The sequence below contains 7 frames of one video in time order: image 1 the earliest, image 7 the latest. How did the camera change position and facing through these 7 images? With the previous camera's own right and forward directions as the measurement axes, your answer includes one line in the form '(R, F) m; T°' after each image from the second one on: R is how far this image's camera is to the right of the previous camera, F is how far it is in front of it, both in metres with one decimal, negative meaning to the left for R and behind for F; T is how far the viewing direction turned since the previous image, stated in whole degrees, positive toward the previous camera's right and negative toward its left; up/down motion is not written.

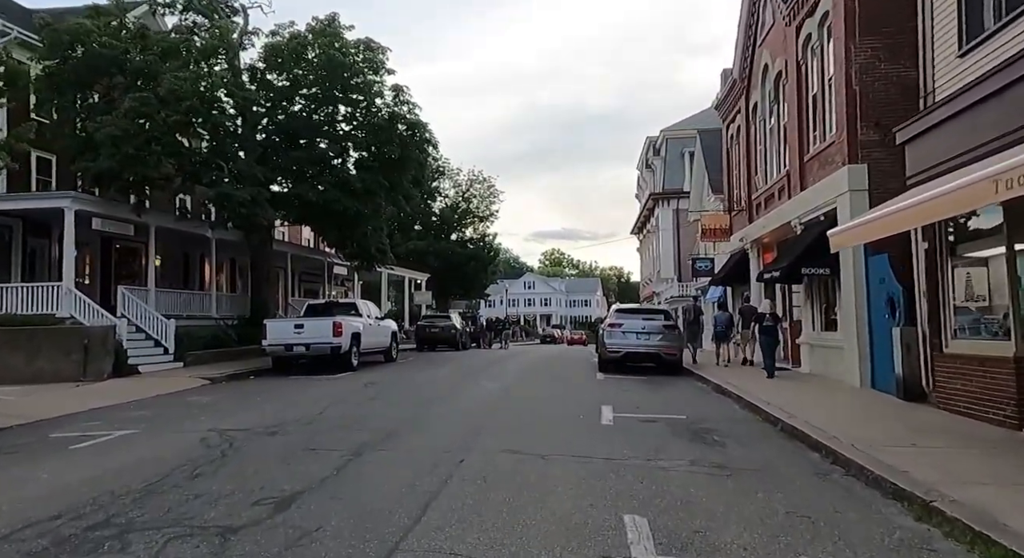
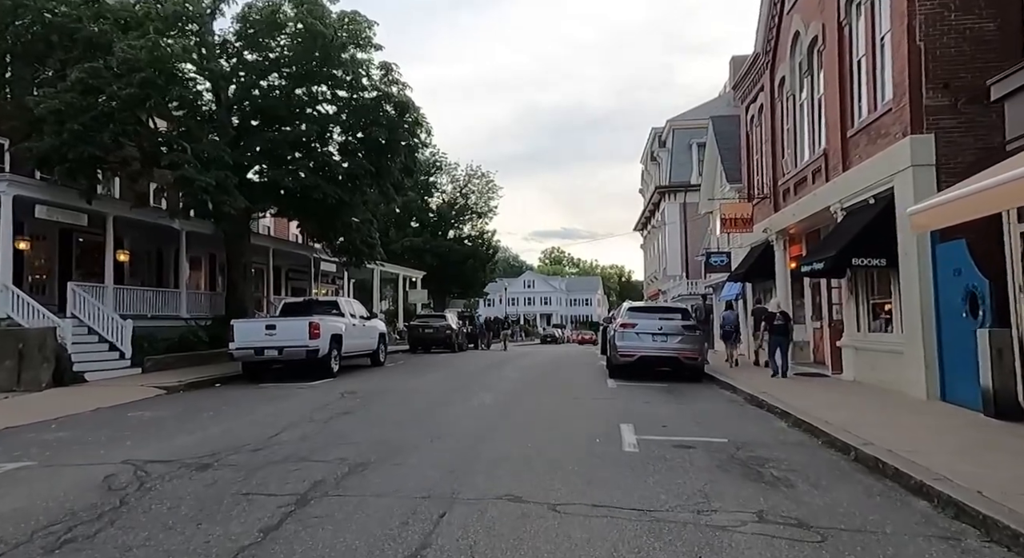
(0.0, +2.2) m; 0°
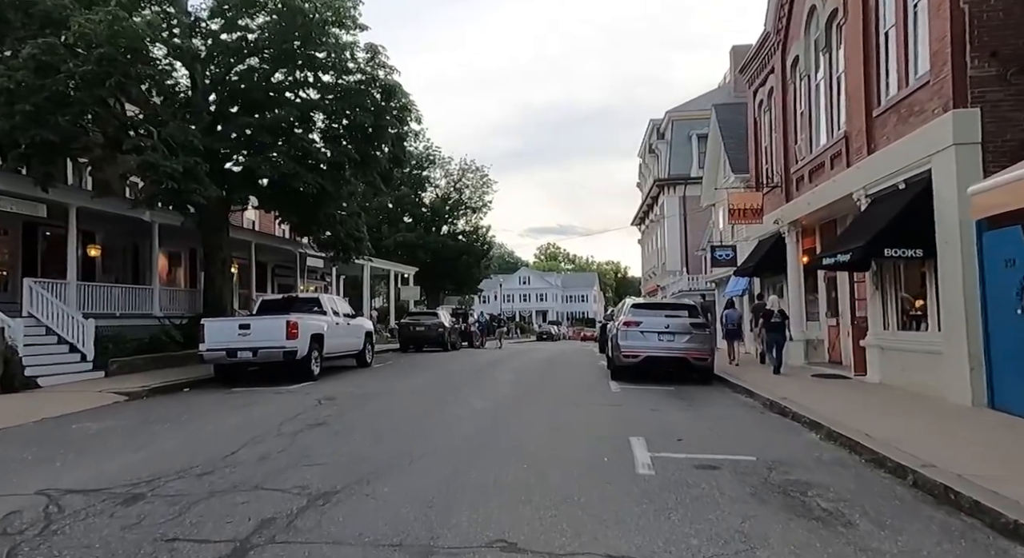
(0.0, +1.3) m; 0°
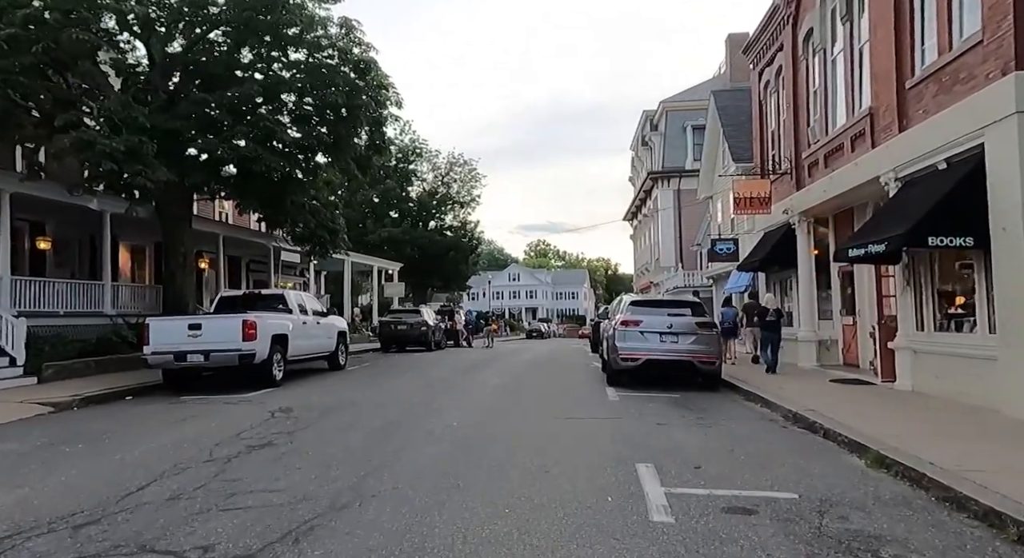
(+0.1, +1.7) m; +1°
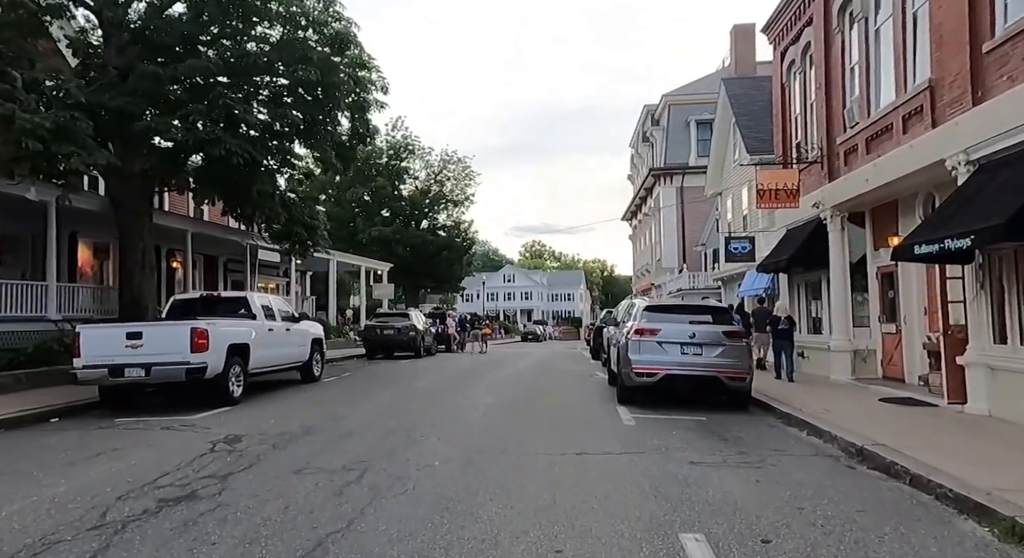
(0.0, +2.1) m; 0°
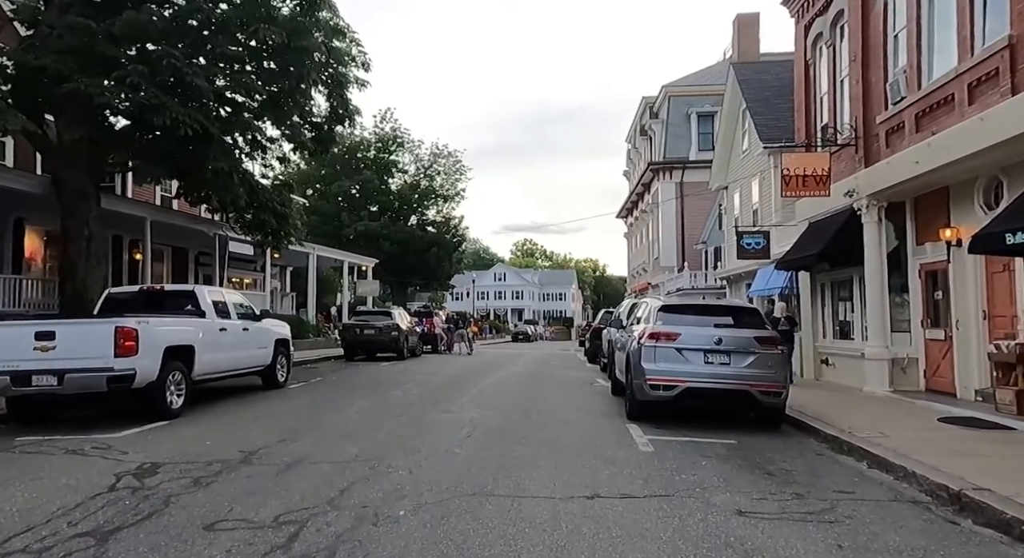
(0.0, +2.0) m; +1°
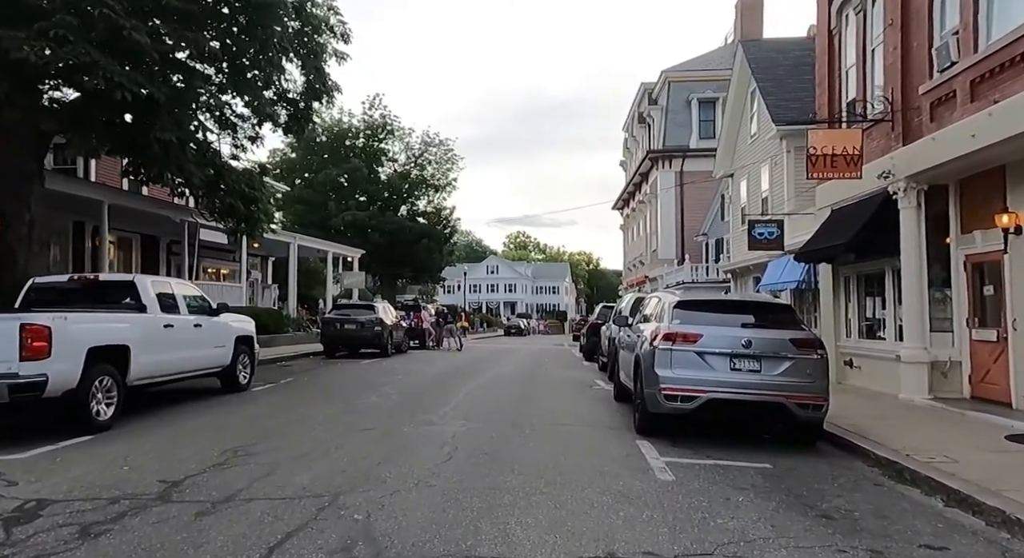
(0.0, +1.7) m; +1°
